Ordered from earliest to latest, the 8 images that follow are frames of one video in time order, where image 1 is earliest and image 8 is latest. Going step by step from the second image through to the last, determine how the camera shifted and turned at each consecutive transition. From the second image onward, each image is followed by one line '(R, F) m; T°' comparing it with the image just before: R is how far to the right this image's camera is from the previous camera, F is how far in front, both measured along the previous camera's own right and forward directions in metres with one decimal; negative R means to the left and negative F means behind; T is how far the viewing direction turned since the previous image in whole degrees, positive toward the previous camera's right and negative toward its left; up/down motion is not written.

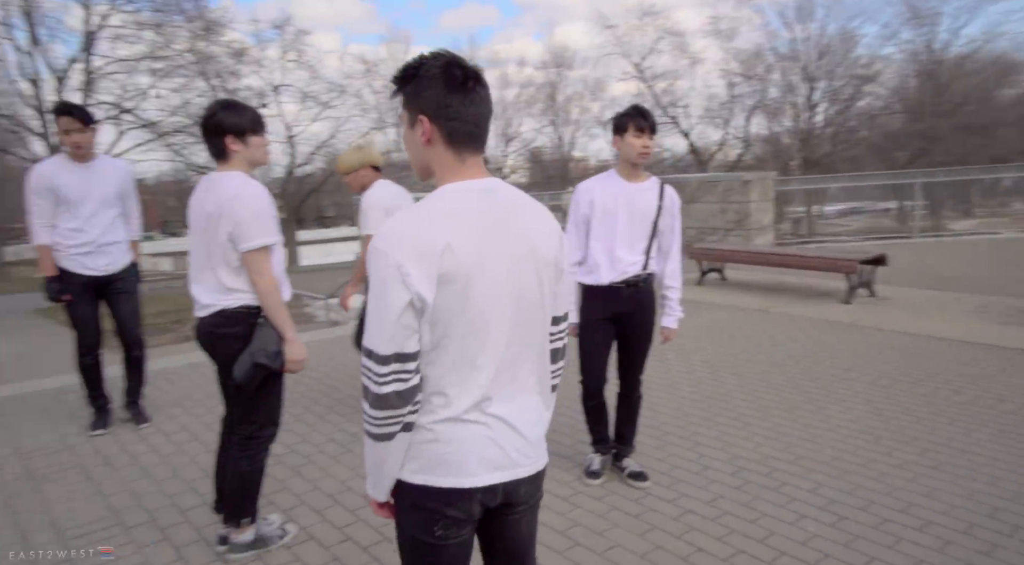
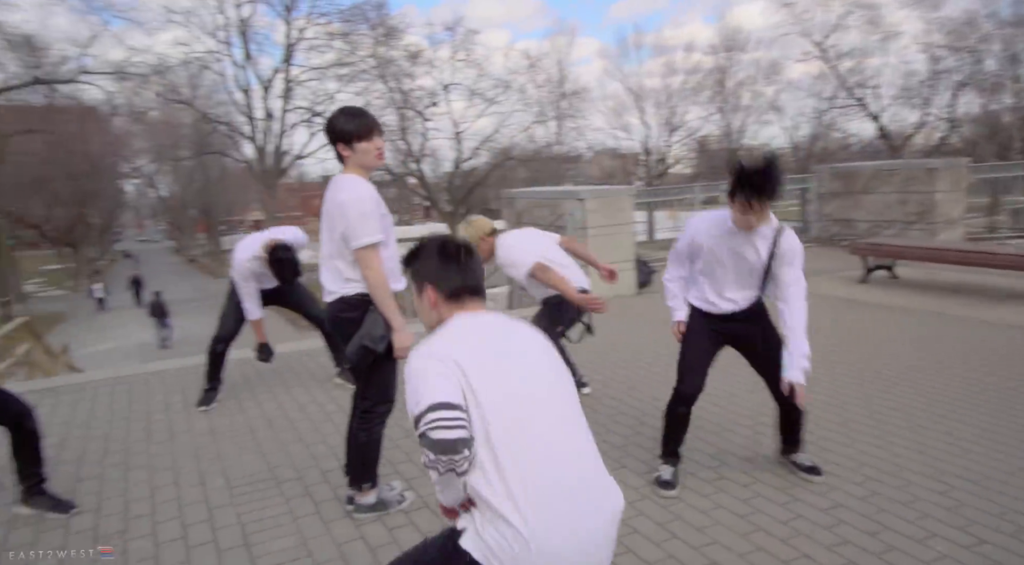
(+0.2, +0.1) m; -15°
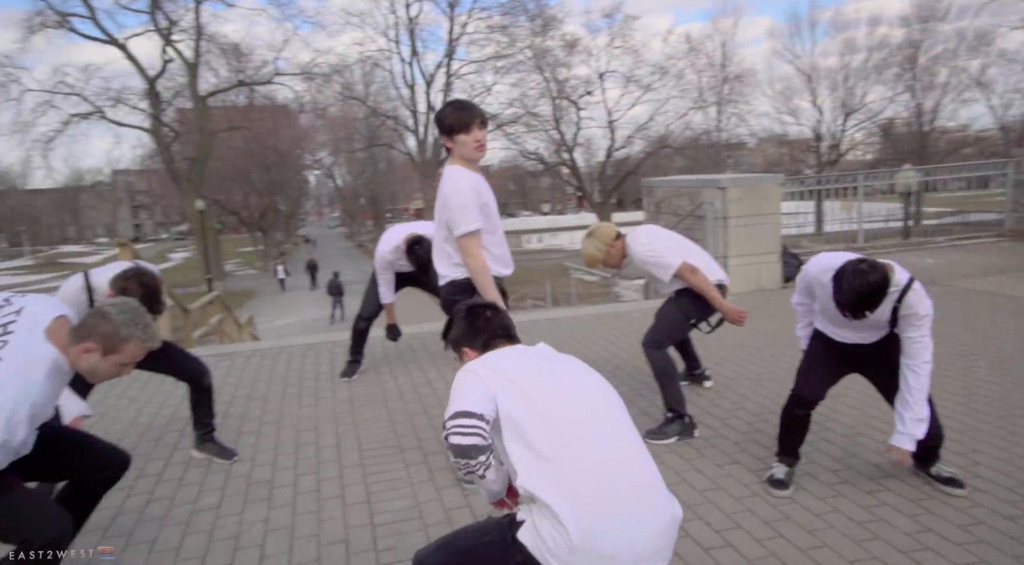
(+0.2, 0.0) m; -14°
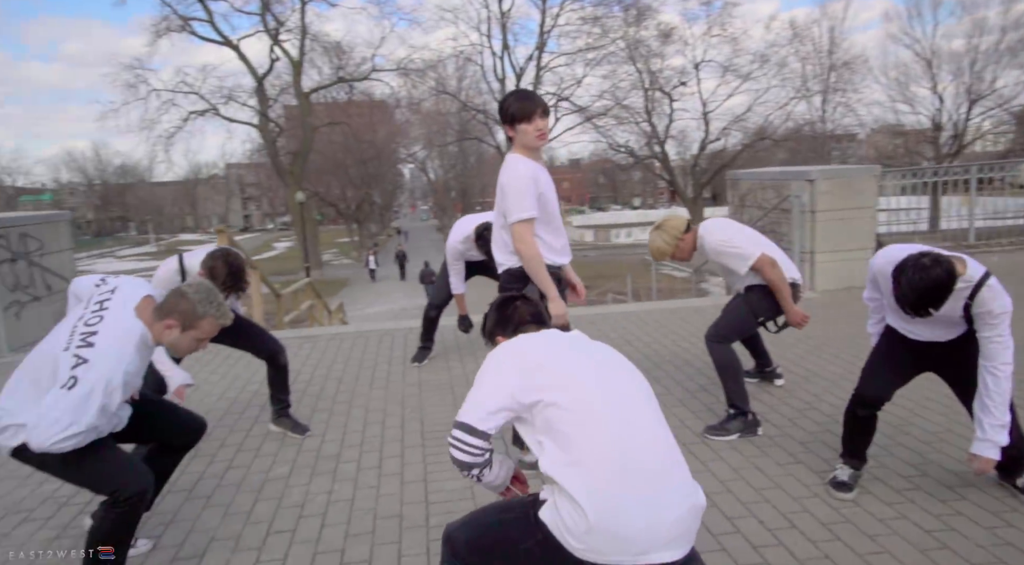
(+0.2, 0.0) m; -9°
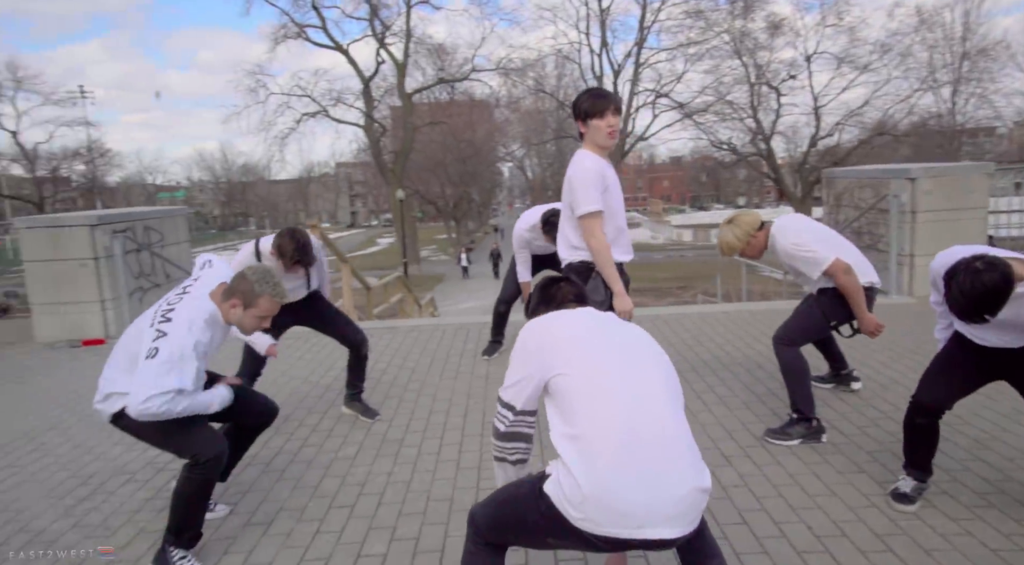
(+0.2, -0.1) m; -9°
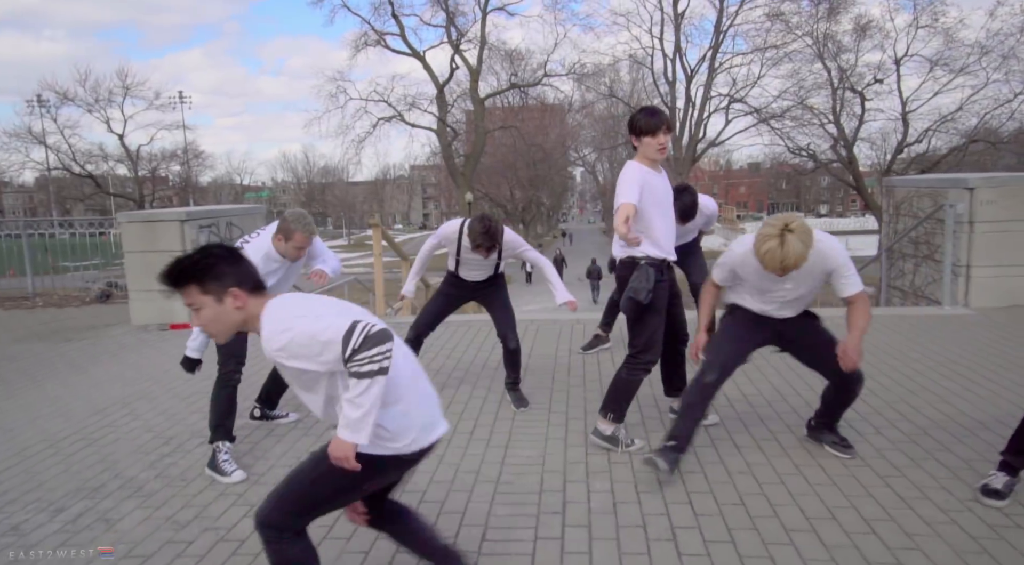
(+0.2, -0.3) m; -7°
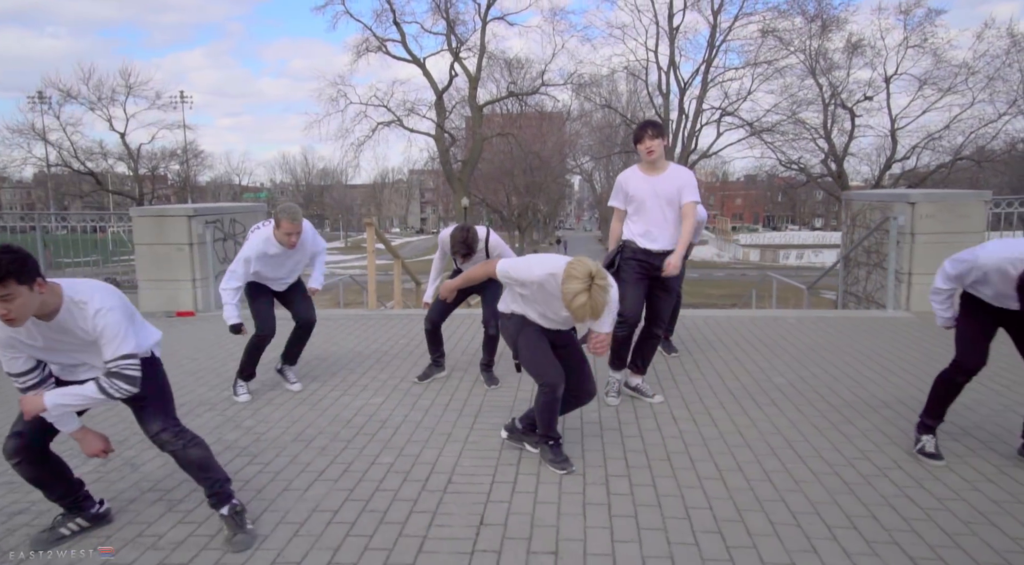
(+0.2, -0.5) m; 0°
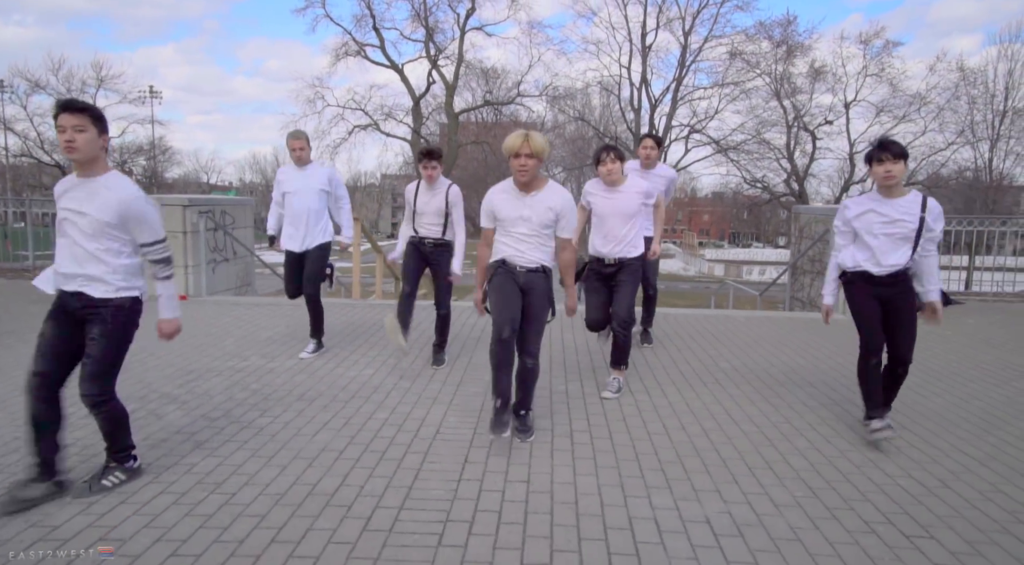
(-0.1, -0.5) m; +3°
